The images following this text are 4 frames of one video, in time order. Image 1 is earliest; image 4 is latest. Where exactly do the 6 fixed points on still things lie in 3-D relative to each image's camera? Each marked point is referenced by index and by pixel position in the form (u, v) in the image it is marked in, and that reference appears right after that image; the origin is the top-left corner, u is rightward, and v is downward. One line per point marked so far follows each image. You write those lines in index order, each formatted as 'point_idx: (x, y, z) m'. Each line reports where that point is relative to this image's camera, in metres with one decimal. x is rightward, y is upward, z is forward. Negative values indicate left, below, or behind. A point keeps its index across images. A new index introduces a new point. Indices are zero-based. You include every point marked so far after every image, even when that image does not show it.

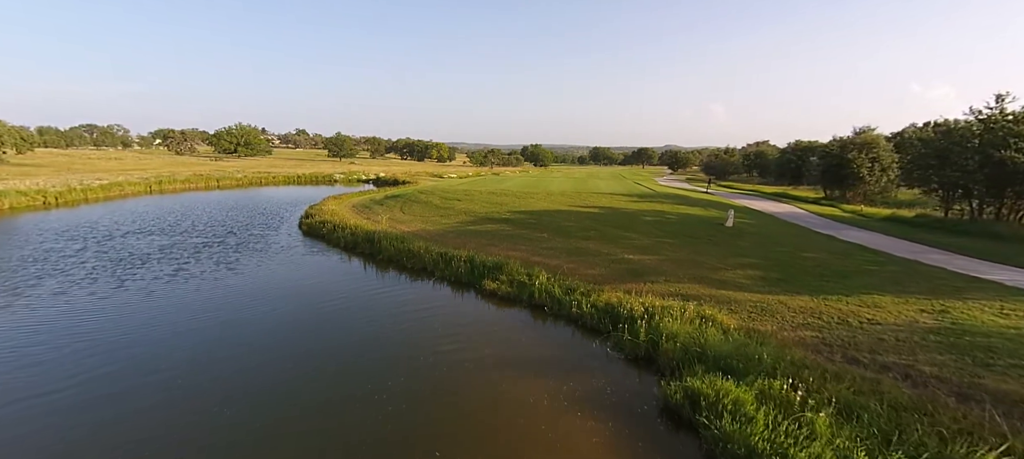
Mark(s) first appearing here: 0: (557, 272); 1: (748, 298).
0: (+1.4, -1.3, +13.1) m
1: (+5.9, -1.7, +10.8) m
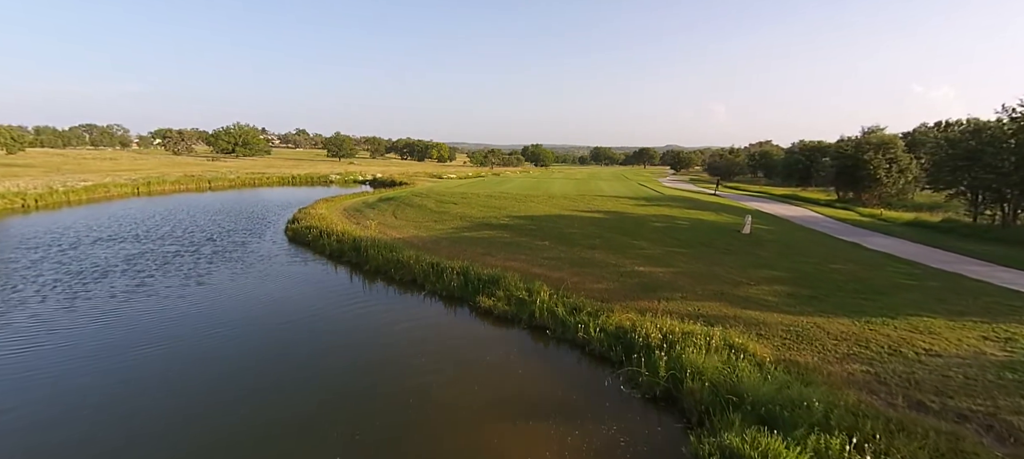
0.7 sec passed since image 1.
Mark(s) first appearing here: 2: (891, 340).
0: (+1.3, -1.6, +11.8) m
1: (+5.9, -2.0, +9.5) m
2: (+7.4, -2.2, +8.4) m
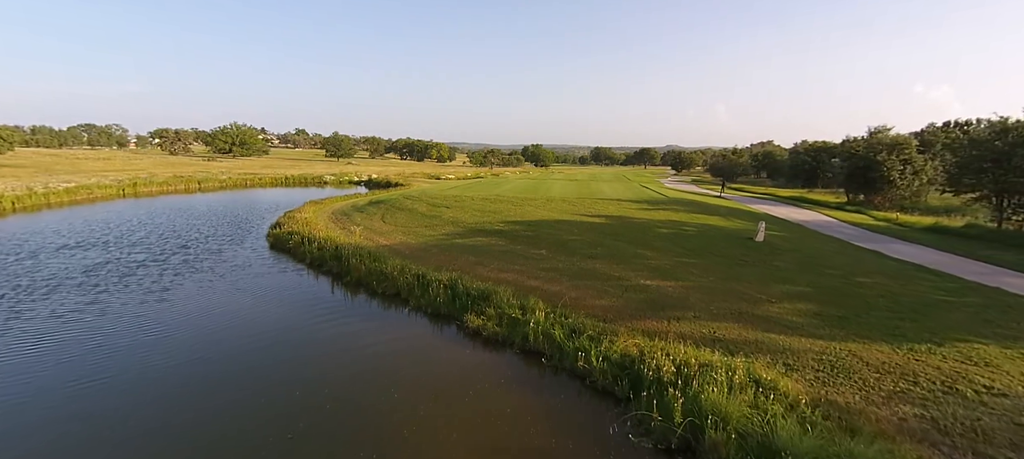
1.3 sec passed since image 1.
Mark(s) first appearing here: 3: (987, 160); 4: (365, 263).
0: (+1.1, -1.8, +10.6) m
1: (+5.7, -2.3, +8.3) m
2: (+7.2, -2.4, +7.2) m
3: (+21.1, +3.1, +19.2) m
4: (-4.8, -1.1, +14.1) m
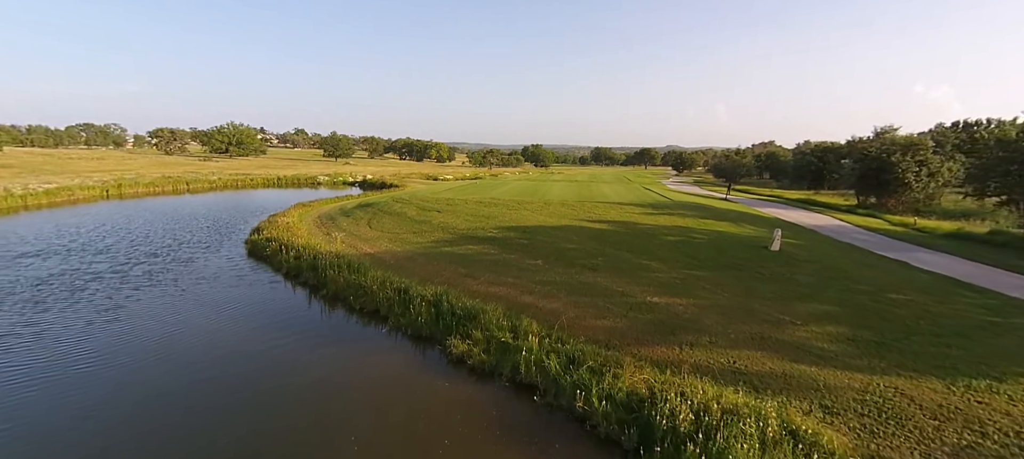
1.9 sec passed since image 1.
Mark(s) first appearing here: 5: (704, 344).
0: (+0.9, -2.1, +9.4) m
1: (+5.5, -2.5, +7.0) m
2: (+7.0, -2.7, +6.0) m
3: (+20.9, +2.9, +18.0) m
4: (-5.0, -1.4, +12.9) m
5: (+3.7, -2.2, +8.3) m
